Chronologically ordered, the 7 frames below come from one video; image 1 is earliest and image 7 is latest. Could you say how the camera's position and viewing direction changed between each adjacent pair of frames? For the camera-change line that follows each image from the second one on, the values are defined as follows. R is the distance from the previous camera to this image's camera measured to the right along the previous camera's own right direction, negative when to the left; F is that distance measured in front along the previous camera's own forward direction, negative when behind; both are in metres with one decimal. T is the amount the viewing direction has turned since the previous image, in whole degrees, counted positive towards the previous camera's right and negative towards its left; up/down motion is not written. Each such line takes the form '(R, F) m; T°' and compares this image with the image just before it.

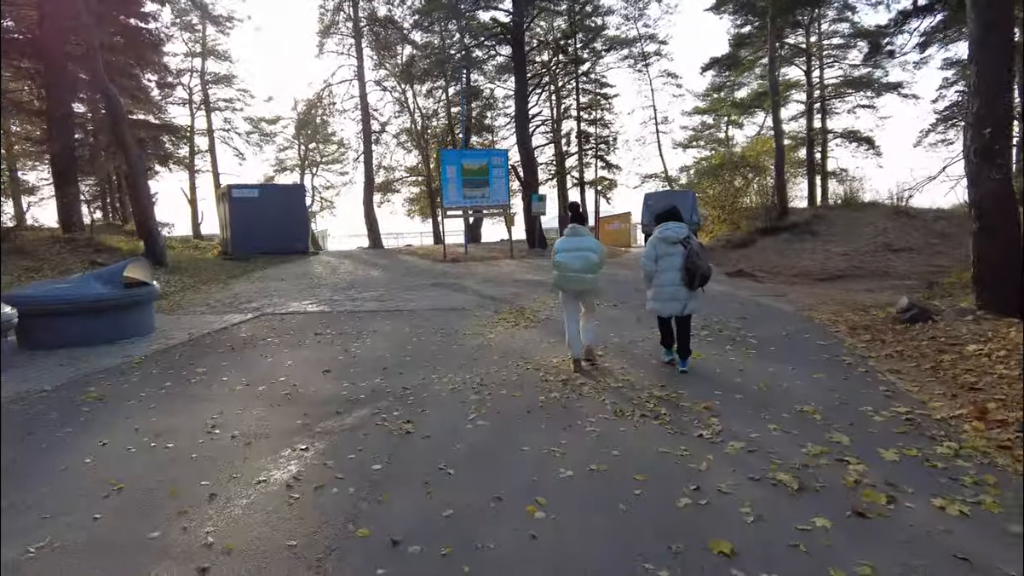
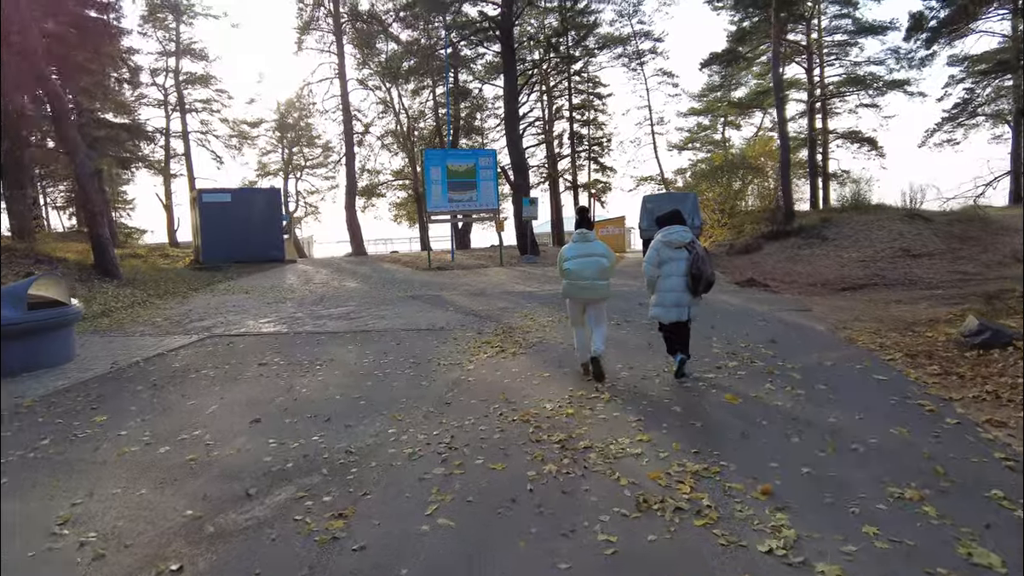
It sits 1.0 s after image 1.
(+0.1, +1.4) m; +1°
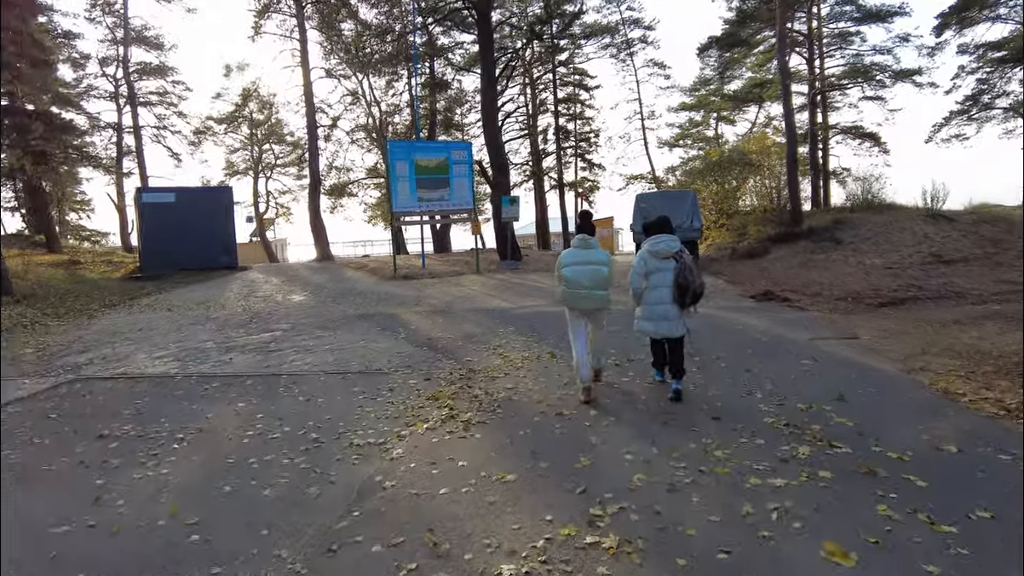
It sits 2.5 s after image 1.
(+0.3, +2.3) m; +1°
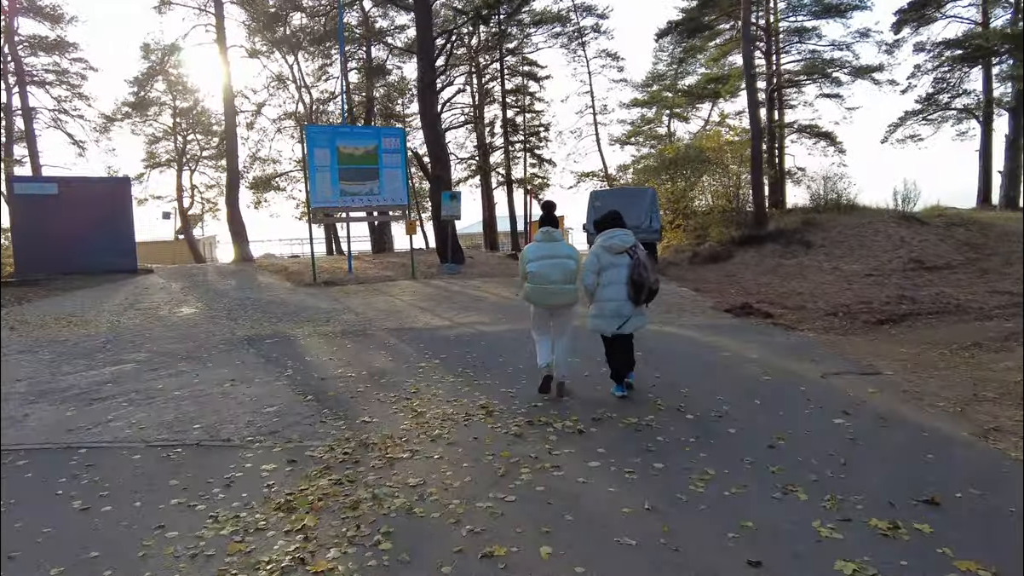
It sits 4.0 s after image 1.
(+0.2, +2.0) m; +4°
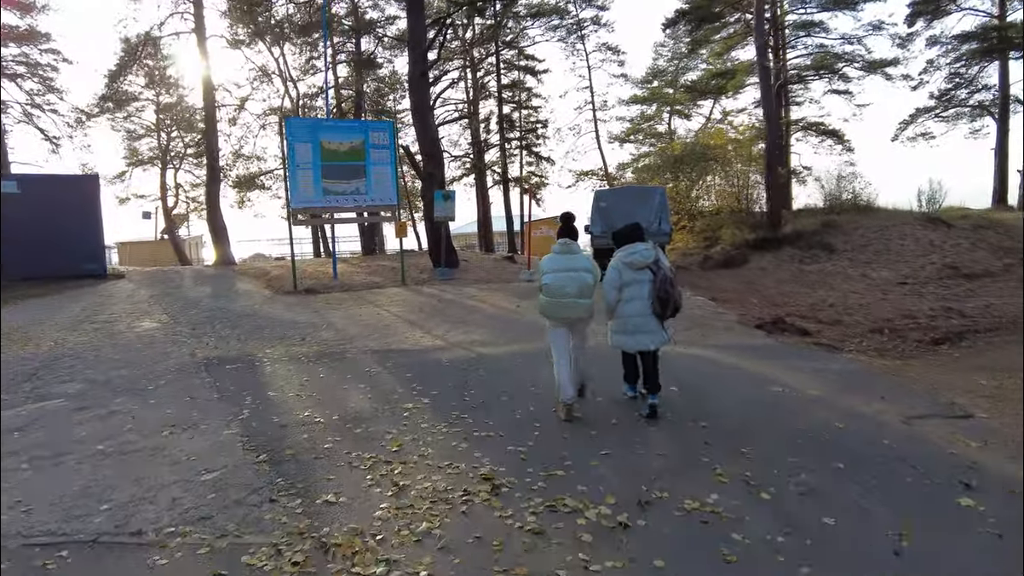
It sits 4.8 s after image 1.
(-0.1, +1.2) m; +1°
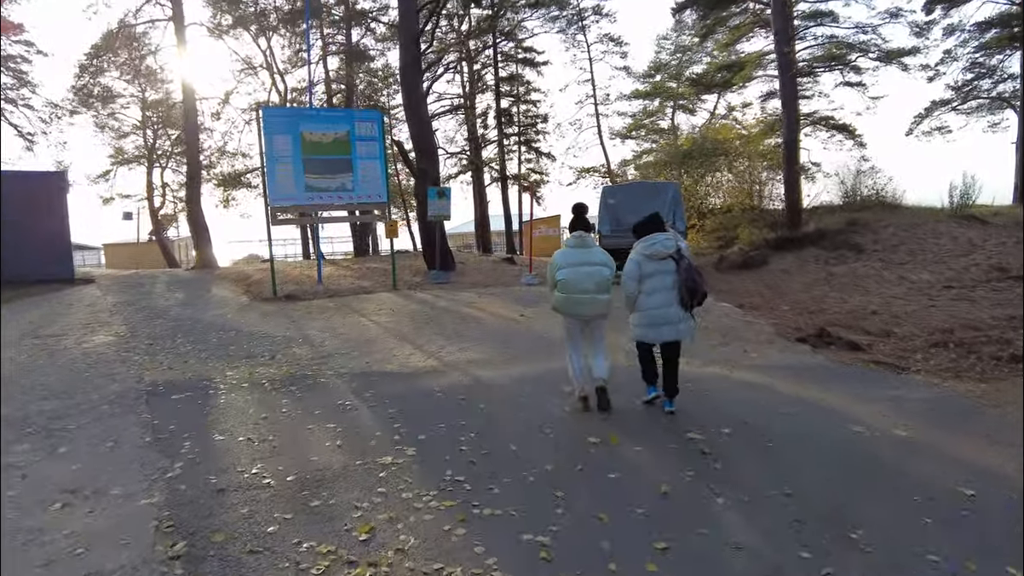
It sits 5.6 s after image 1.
(-0.1, +1.2) m; 0°
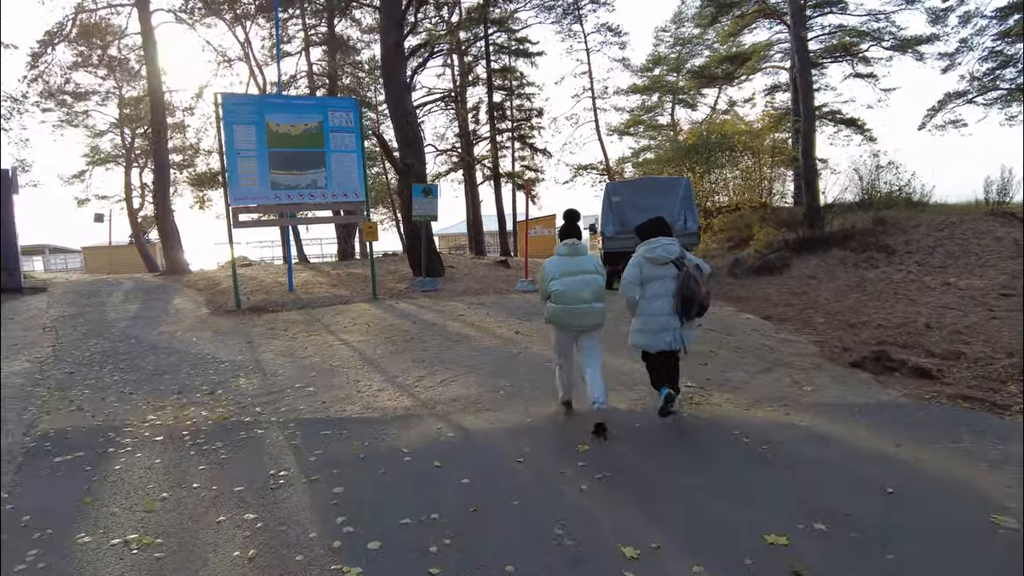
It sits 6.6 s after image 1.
(0.0, +1.4) m; +1°
